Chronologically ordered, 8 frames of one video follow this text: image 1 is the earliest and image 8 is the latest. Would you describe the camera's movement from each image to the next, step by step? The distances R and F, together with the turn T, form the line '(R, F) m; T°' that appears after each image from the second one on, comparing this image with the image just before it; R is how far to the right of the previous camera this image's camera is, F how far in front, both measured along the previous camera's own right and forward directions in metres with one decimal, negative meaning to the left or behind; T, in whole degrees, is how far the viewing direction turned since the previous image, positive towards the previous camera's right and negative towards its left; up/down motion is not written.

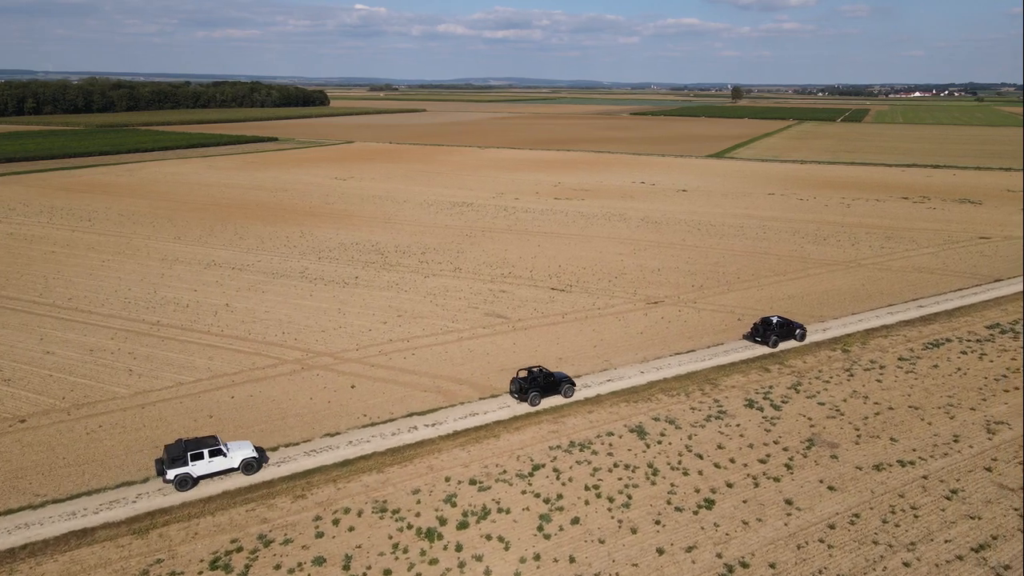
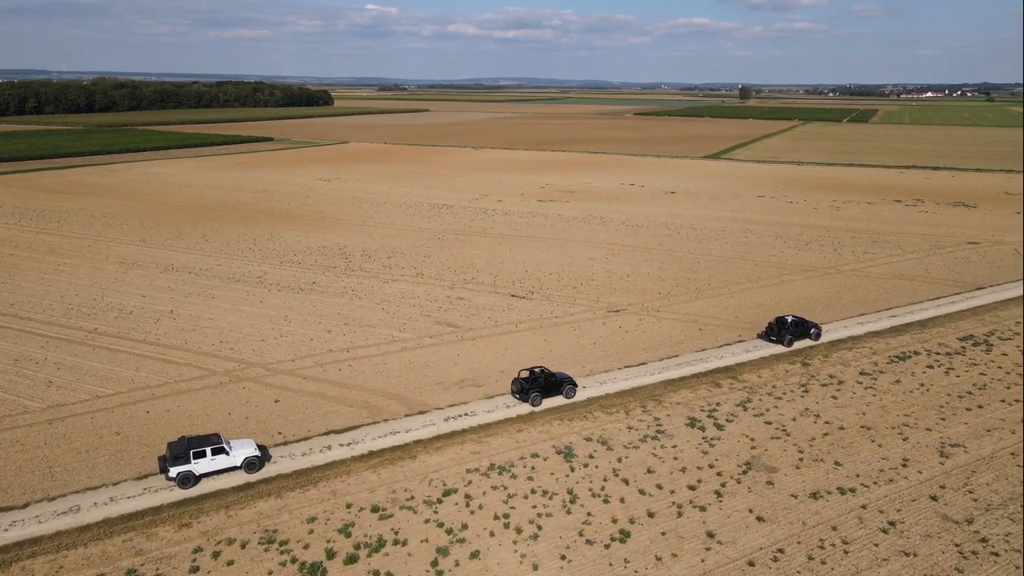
(+1.8, +0.9) m; -1°
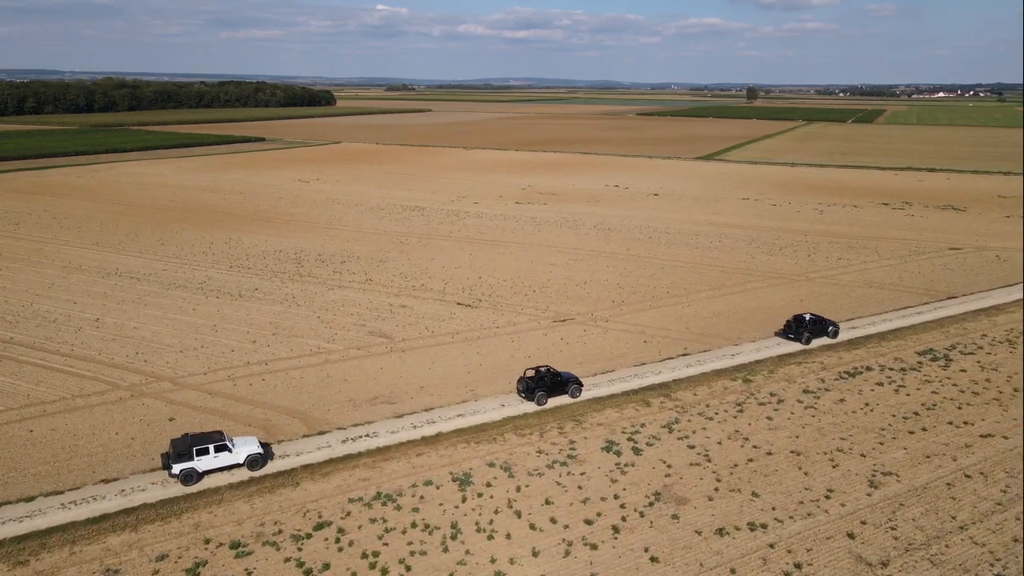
(+2.2, +1.1) m; -1°
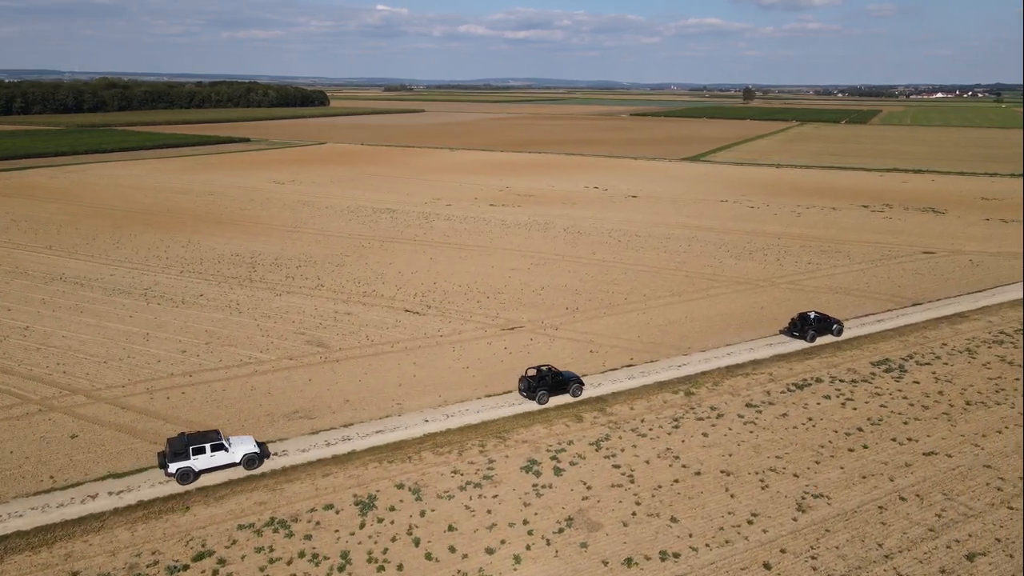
(+1.7, +0.8) m; 0°
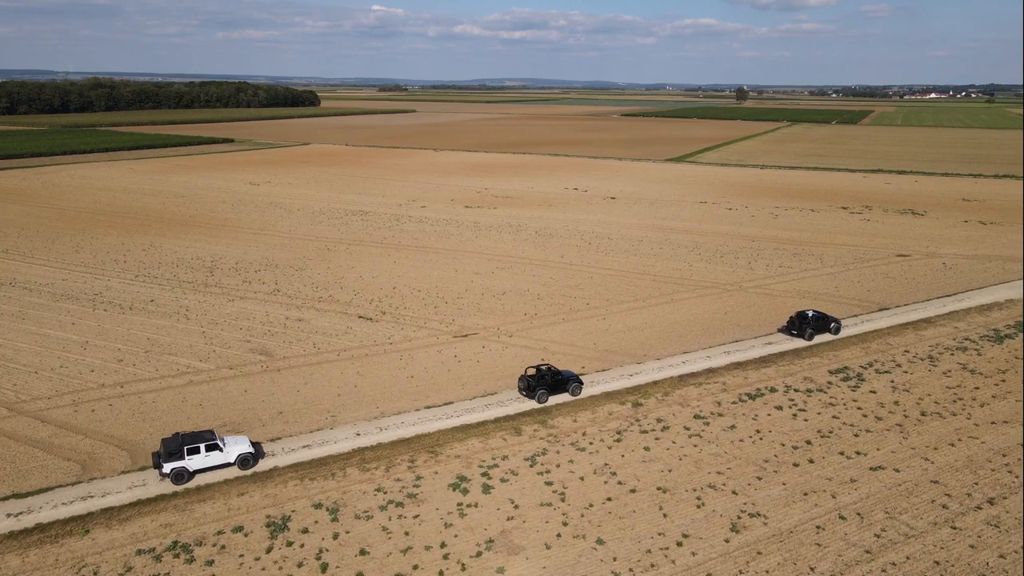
(+1.3, +0.6) m; 0°
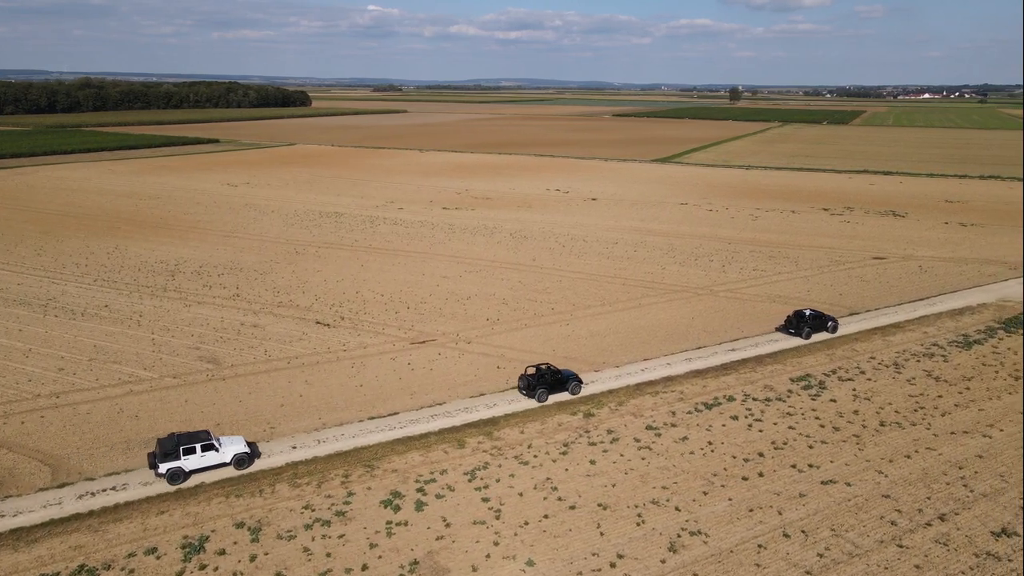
(+1.1, +0.5) m; 0°
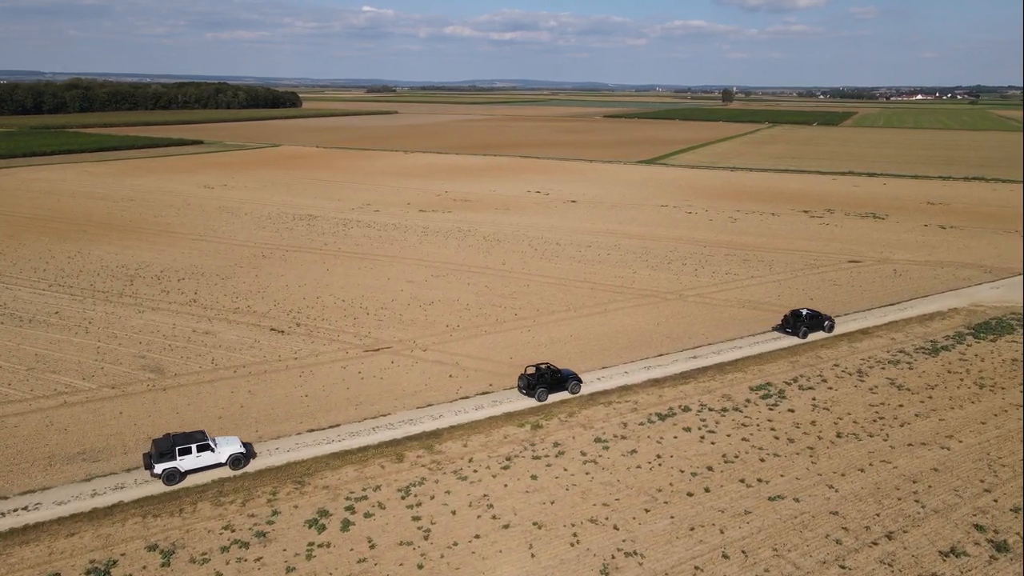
(+1.1, +0.6) m; 0°
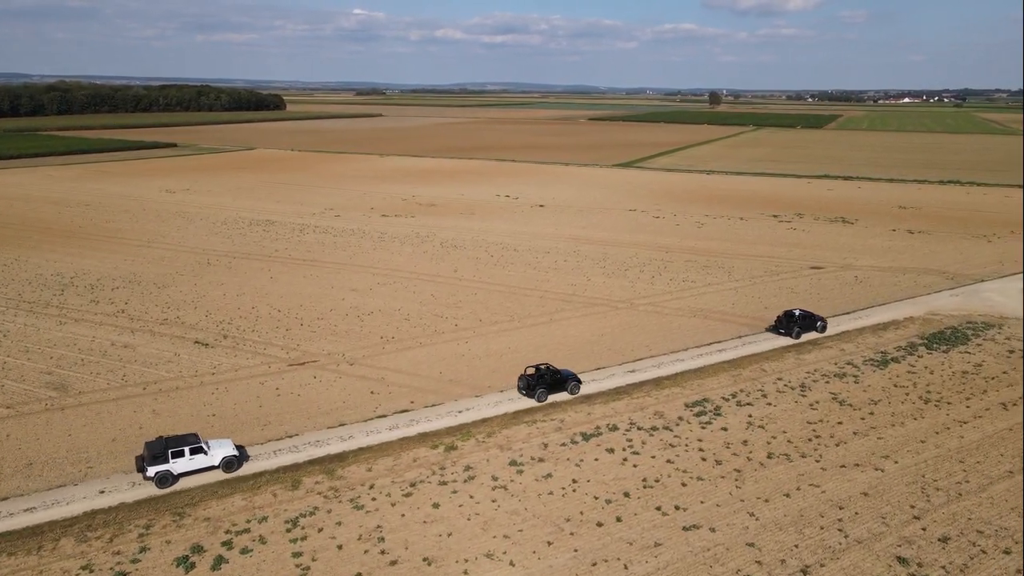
(+1.7, +0.9) m; +1°
